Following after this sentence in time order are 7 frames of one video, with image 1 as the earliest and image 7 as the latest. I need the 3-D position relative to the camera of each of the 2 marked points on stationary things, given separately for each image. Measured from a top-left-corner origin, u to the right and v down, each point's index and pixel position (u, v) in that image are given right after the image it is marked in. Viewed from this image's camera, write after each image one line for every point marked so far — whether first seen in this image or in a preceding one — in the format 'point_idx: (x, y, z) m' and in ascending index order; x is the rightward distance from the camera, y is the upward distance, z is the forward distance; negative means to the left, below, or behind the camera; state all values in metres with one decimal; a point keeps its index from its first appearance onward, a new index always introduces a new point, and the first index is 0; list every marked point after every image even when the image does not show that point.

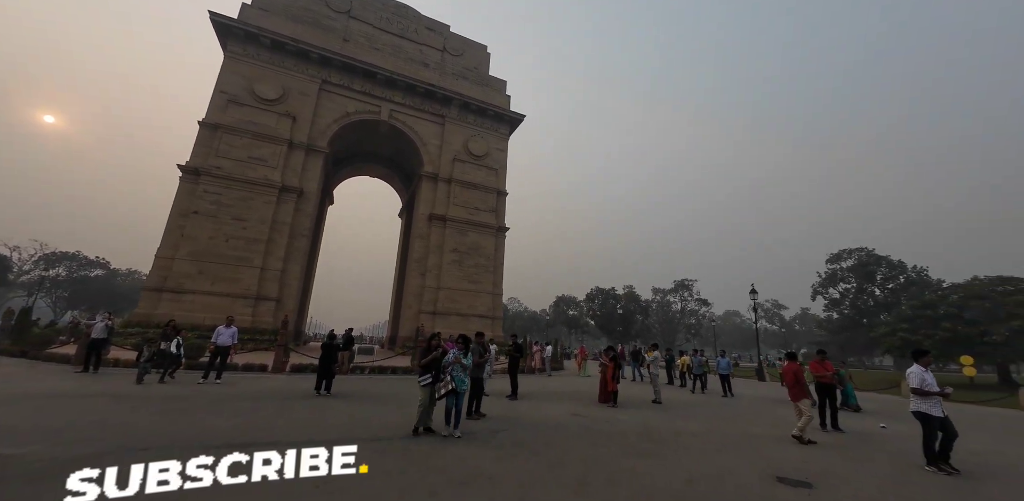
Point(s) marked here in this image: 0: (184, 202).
0: (-13.7, +2.0, +17.0) m
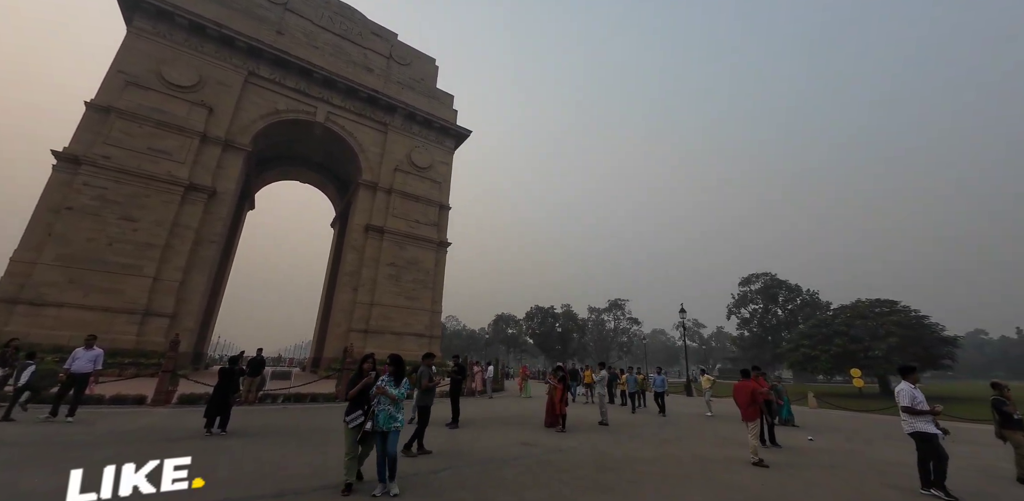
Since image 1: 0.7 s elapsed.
0: (-16.0, +1.9, +14.5) m
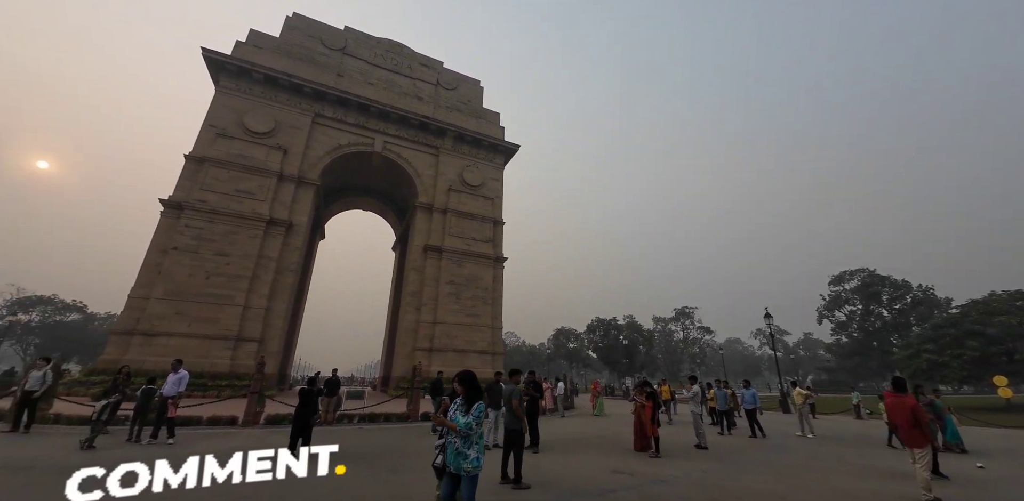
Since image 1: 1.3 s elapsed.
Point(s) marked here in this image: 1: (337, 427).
0: (-13.9, +0.5, +16.3) m
1: (-3.7, -4.0, +8.9) m
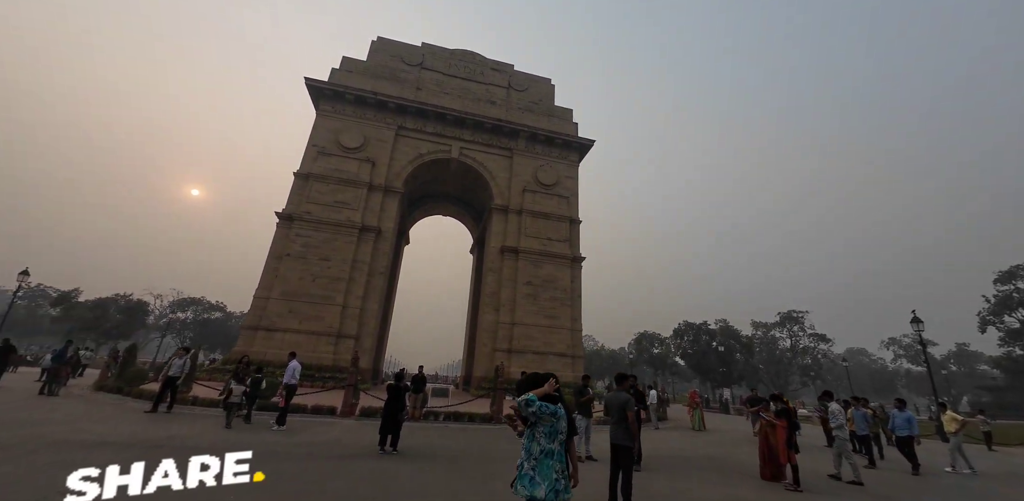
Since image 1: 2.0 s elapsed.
0: (-10.5, +0.2, +18.2) m
1: (-1.8, -4.0, +9.1) m
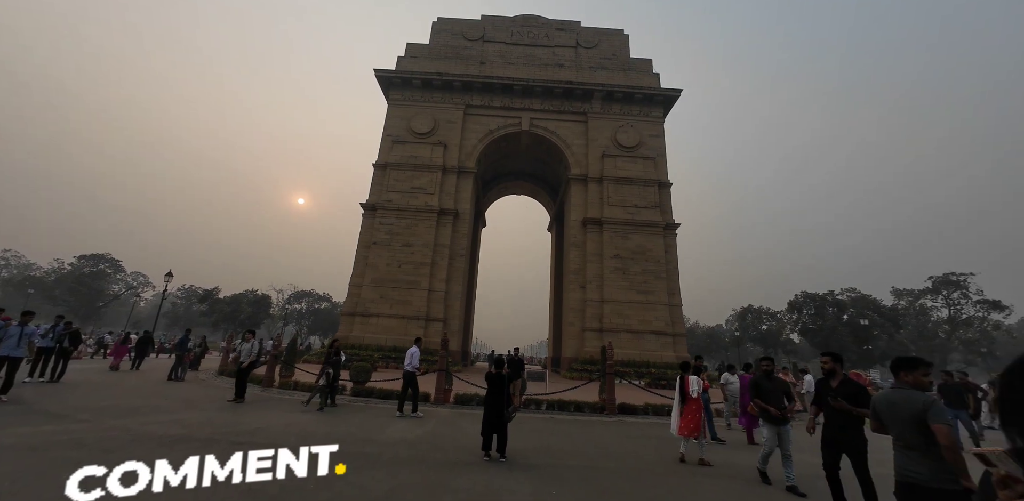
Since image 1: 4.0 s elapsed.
0: (-6.9, +0.7, +18.8) m
1: (+0.3, -3.4, +8.4) m
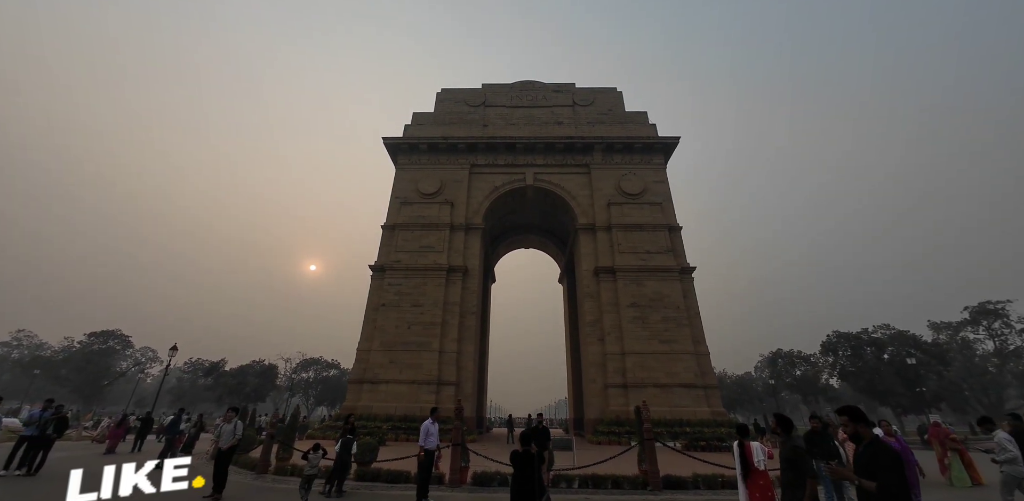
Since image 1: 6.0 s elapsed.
0: (-6.3, -2.1, +18.4) m
1: (+0.8, -4.4, +7.4) m
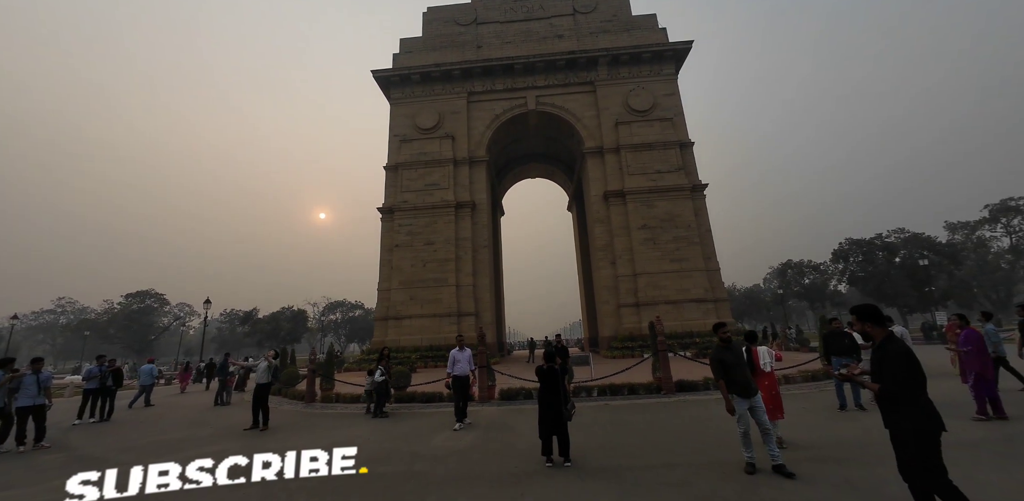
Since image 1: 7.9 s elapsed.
0: (-5.9, +0.6, +18.7) m
1: (+1.3, -3.0, +8.0) m
